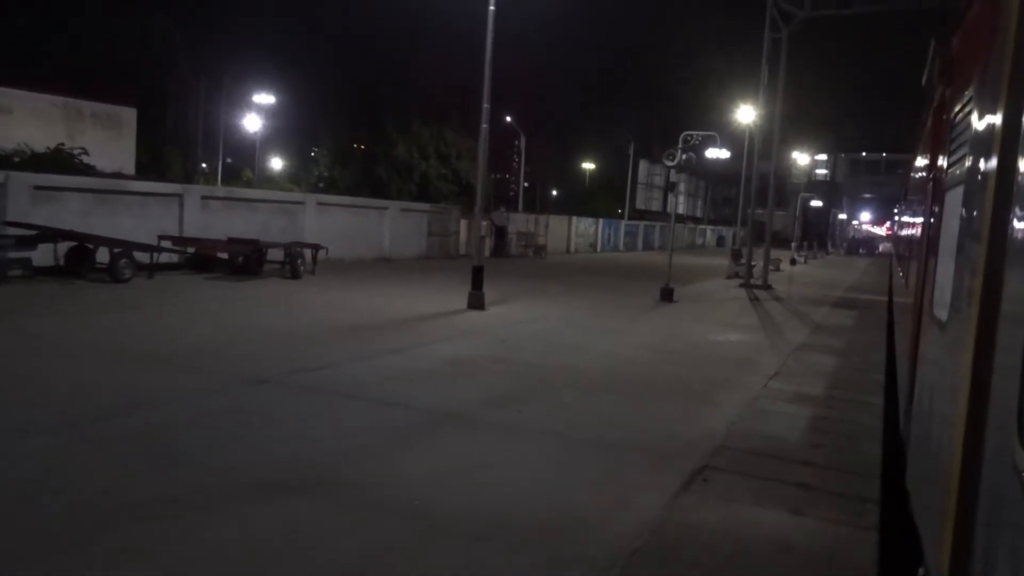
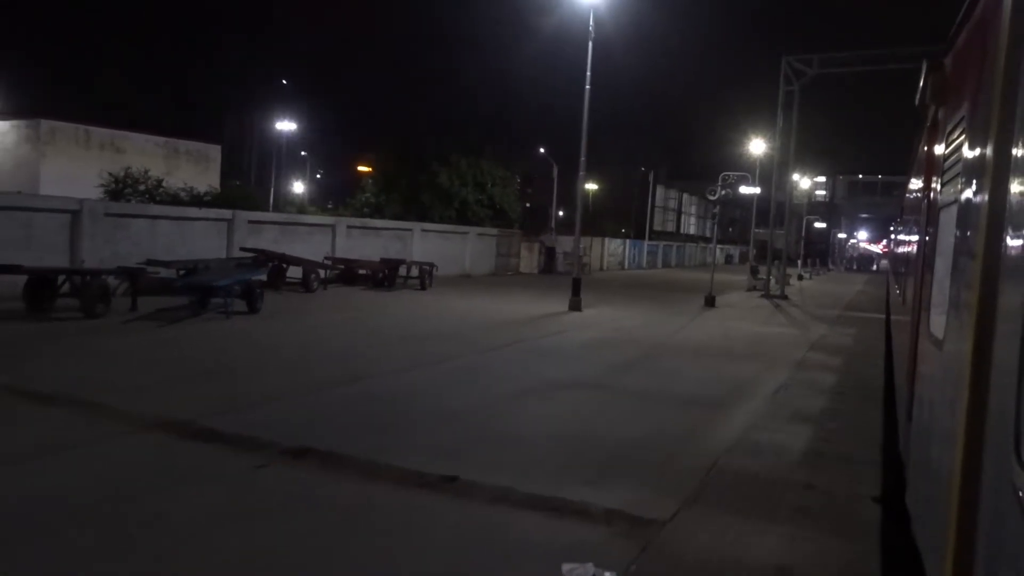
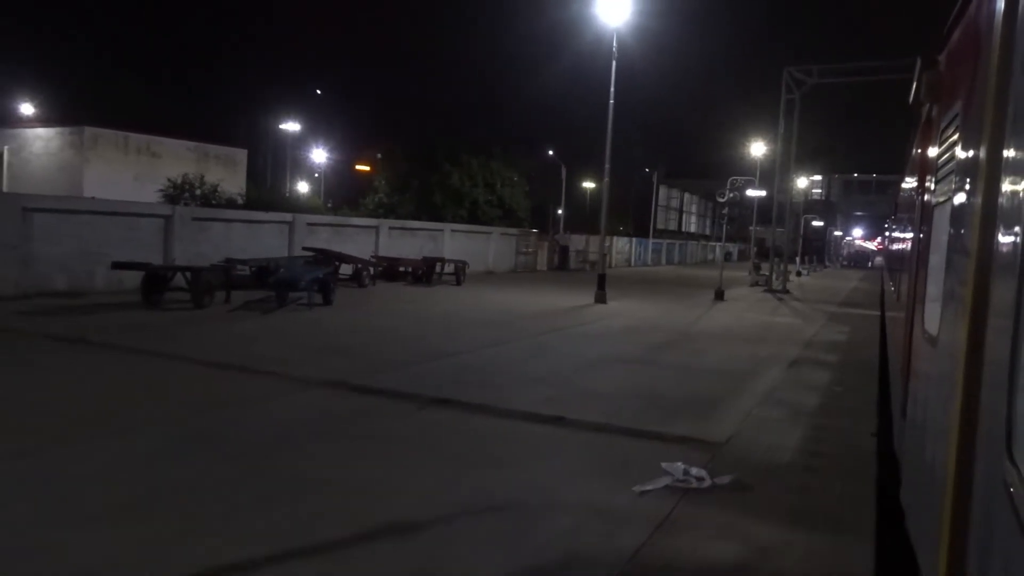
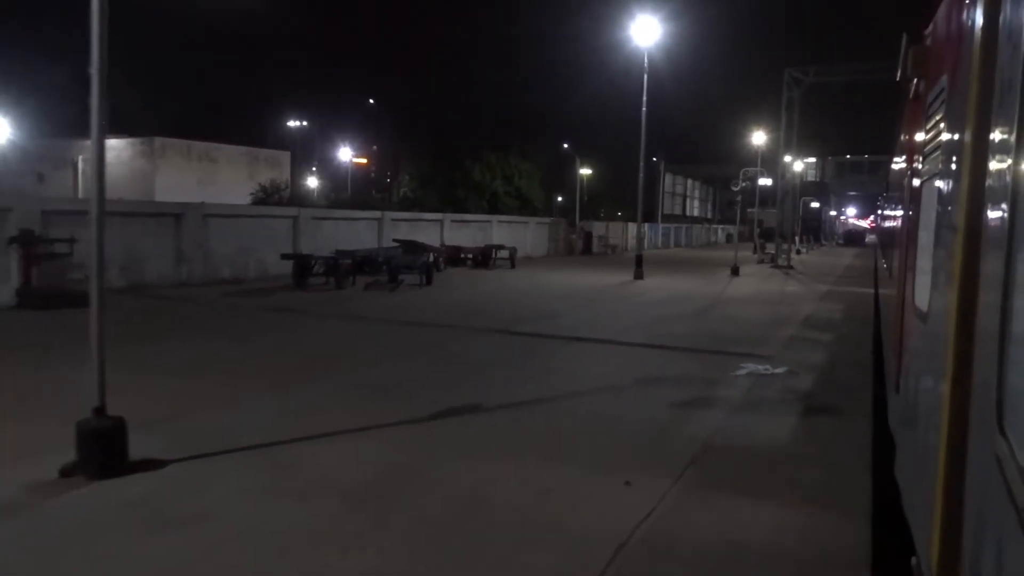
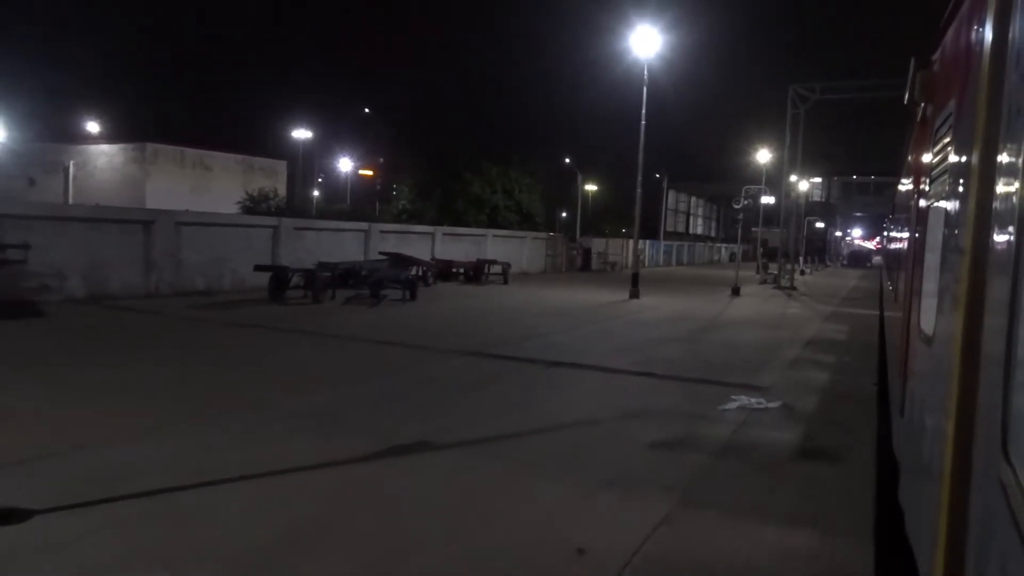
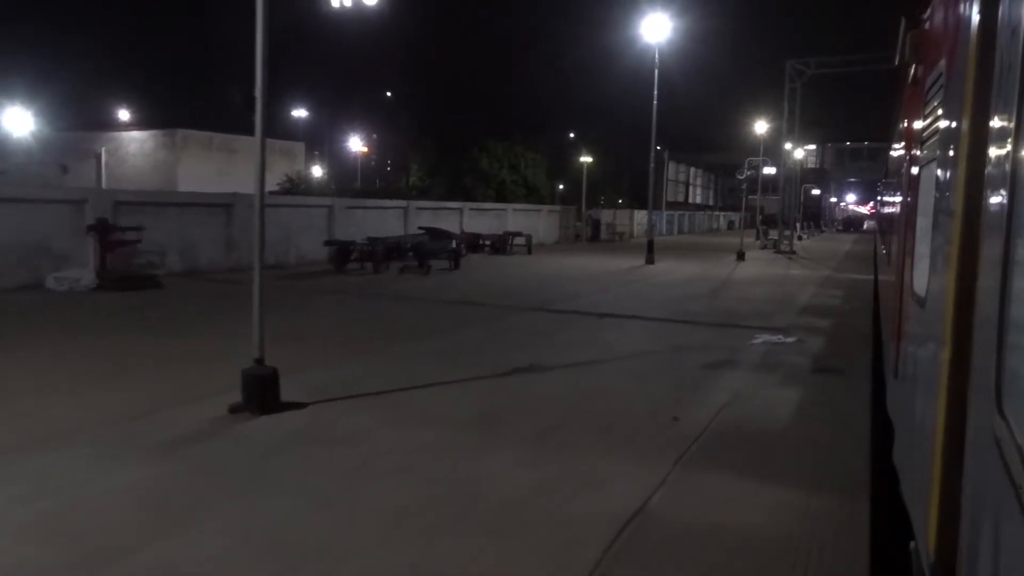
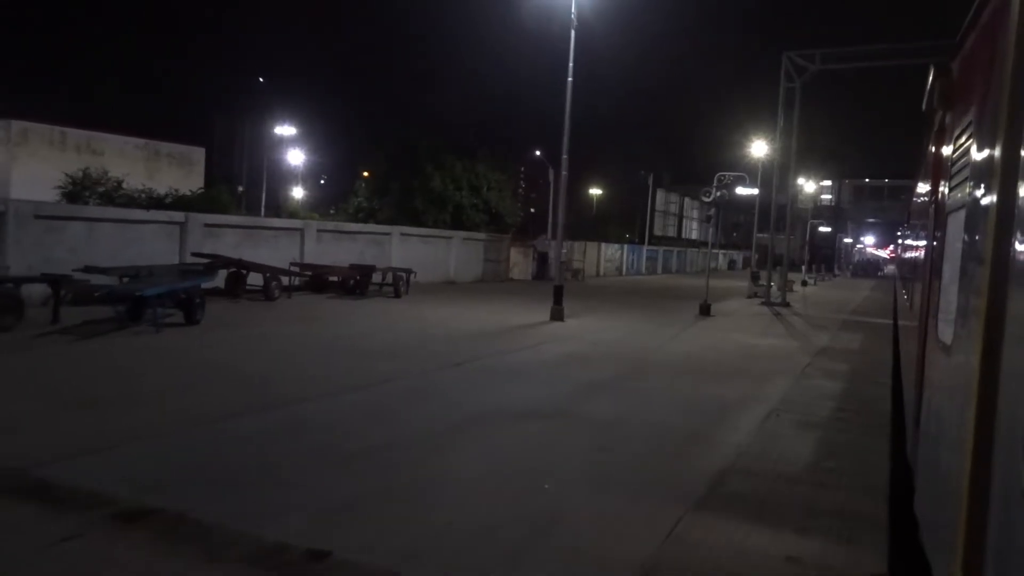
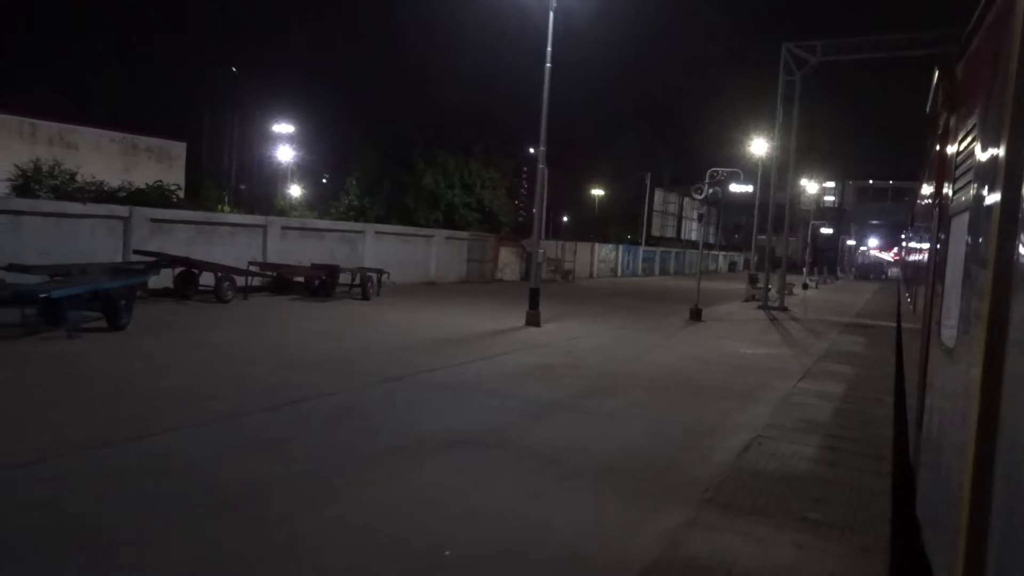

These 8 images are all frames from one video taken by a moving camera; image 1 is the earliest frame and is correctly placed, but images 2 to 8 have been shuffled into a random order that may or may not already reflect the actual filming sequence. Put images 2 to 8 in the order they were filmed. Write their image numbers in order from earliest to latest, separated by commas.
8, 7, 2, 3, 5, 4, 6
